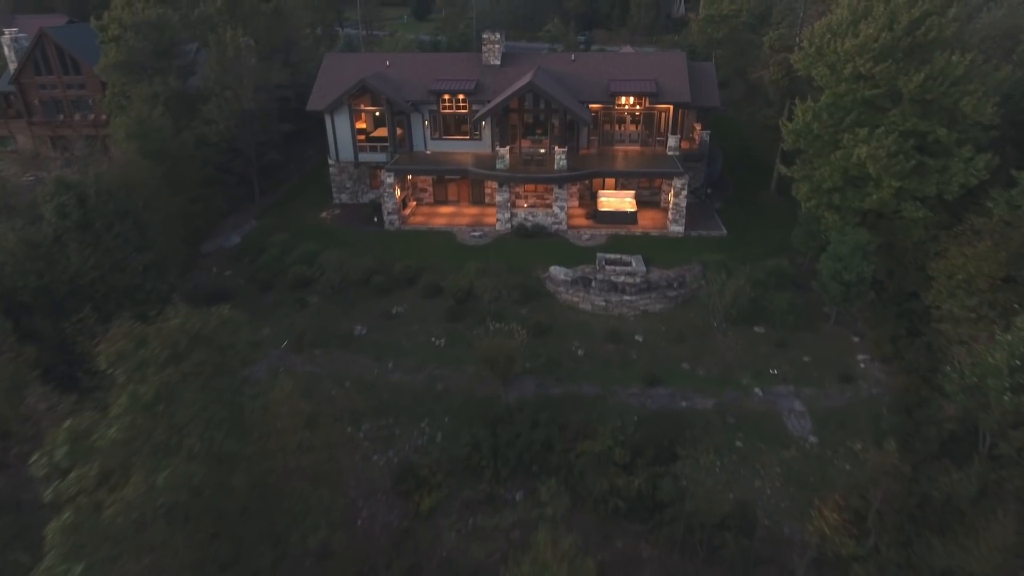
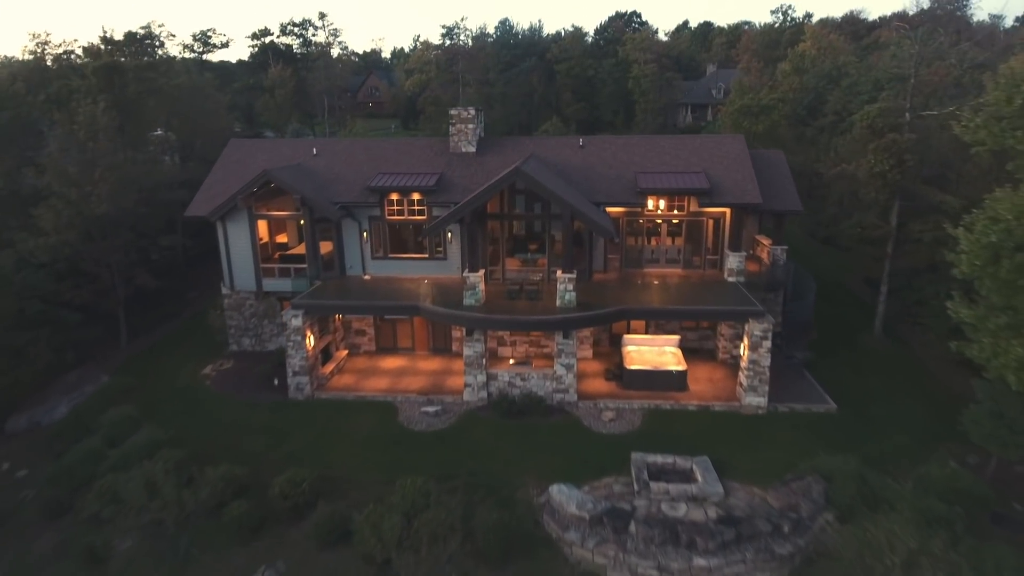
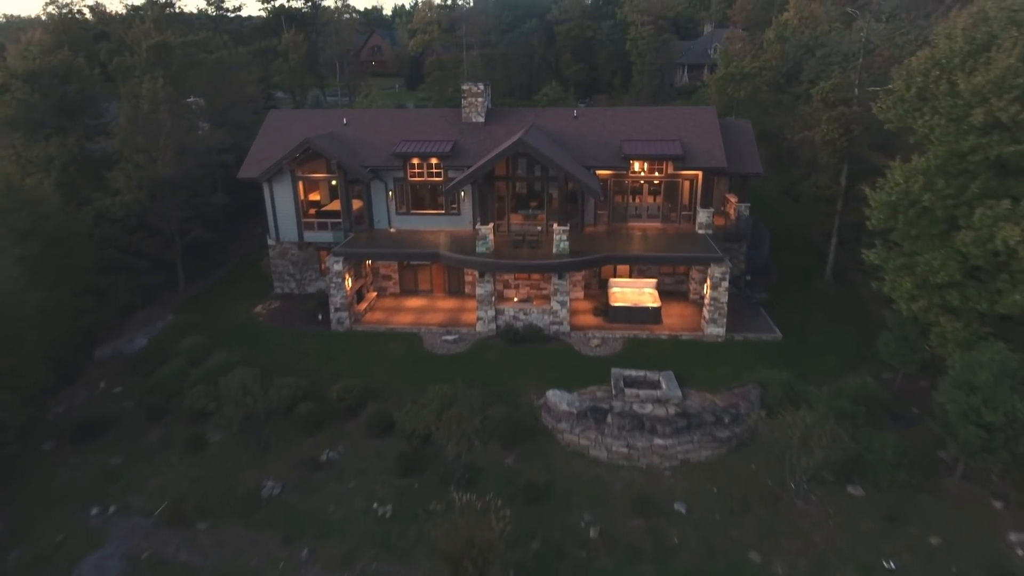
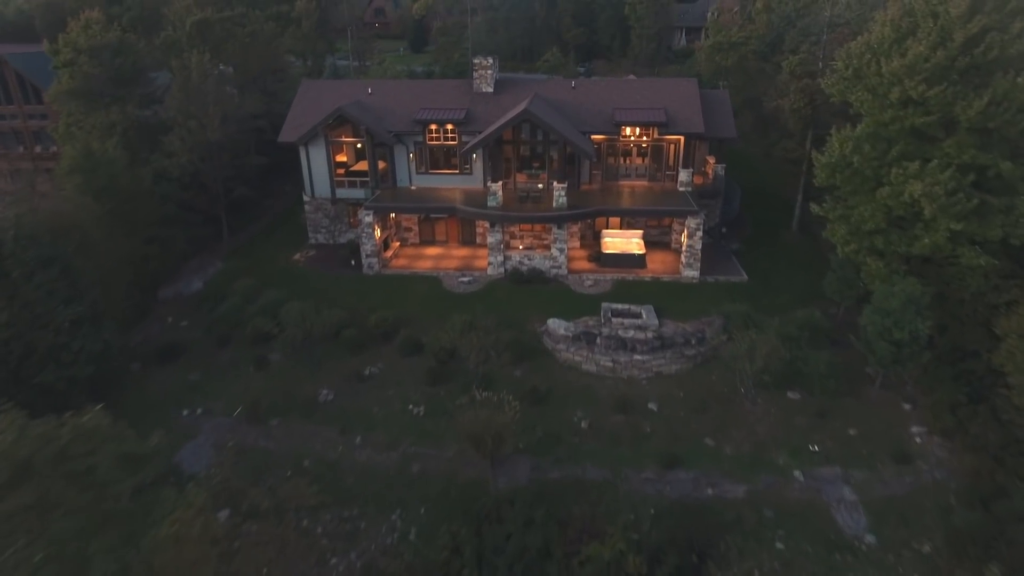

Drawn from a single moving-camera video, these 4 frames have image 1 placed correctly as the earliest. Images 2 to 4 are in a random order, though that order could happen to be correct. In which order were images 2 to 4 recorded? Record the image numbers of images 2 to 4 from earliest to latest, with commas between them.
4, 3, 2
